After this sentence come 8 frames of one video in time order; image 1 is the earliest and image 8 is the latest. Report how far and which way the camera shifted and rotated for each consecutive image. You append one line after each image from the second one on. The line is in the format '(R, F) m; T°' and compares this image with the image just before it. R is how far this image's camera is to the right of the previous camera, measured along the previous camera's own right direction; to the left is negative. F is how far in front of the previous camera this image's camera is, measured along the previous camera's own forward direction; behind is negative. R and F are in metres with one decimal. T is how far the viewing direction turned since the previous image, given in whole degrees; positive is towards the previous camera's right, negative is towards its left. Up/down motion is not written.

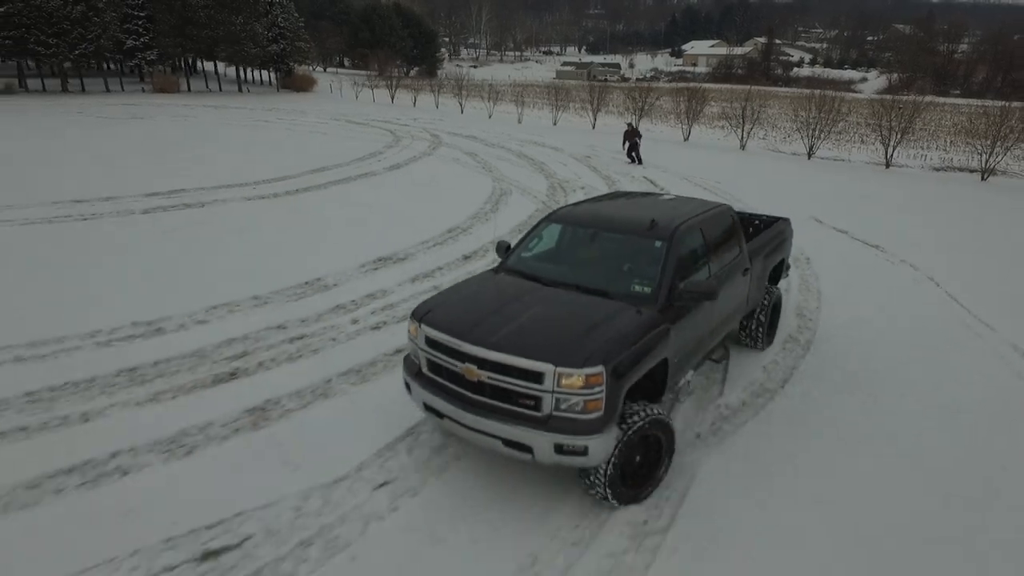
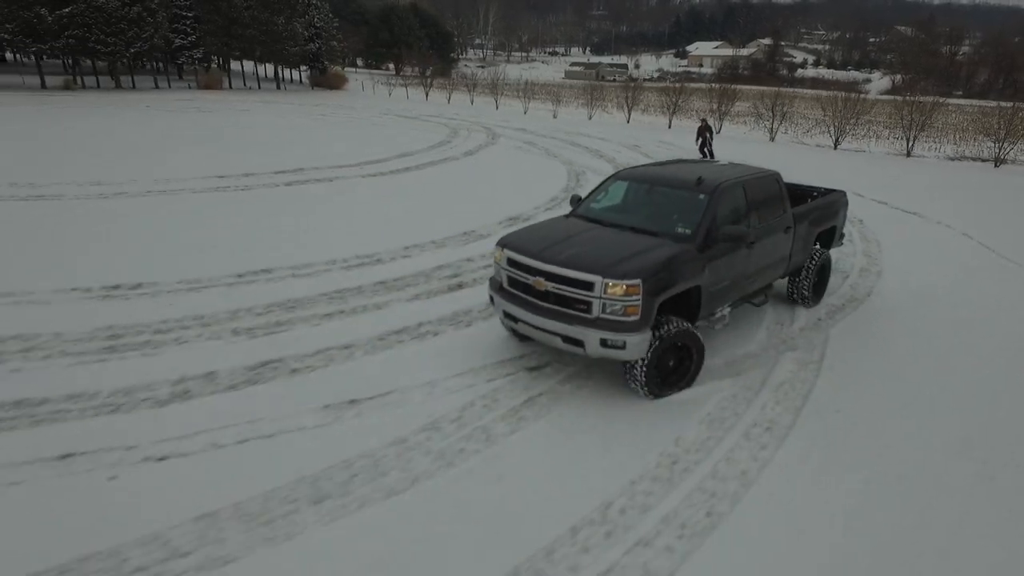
(-1.7, -1.8) m; 0°
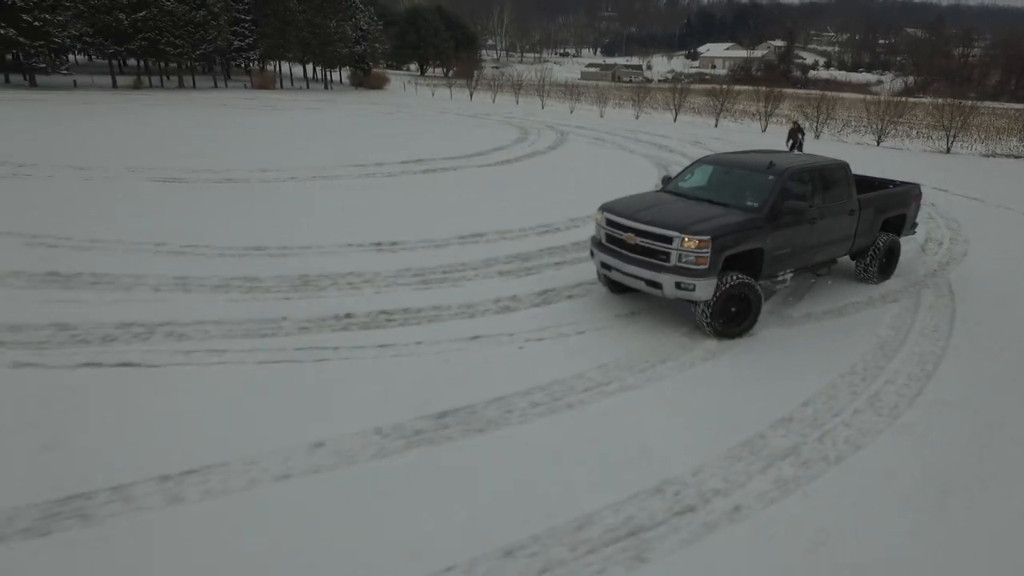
(-2.2, -1.9) m; 0°
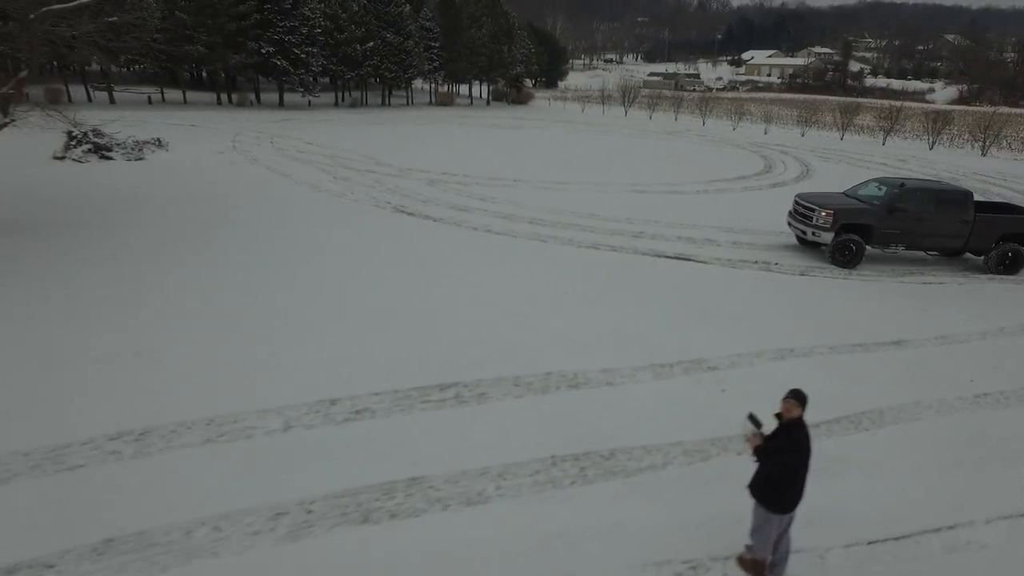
(-9.3, -6.0) m; -1°
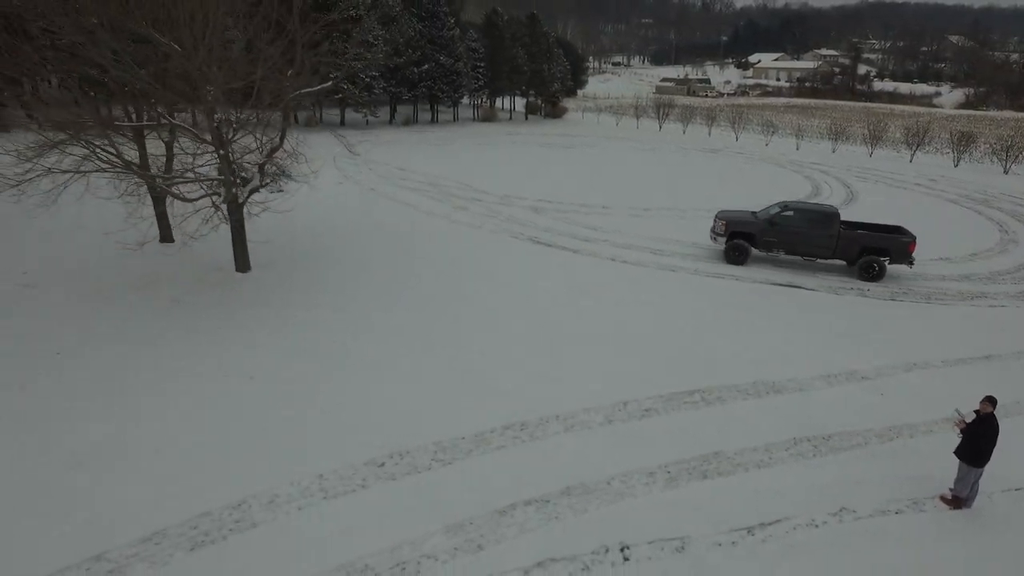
(-3.0, -2.8) m; 0°
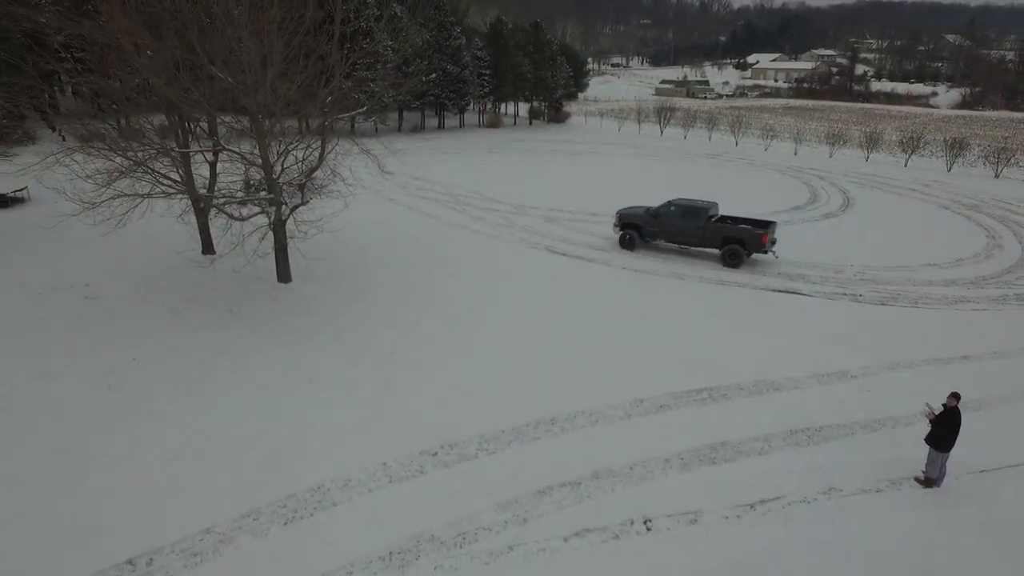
(-0.4, -1.2) m; 0°
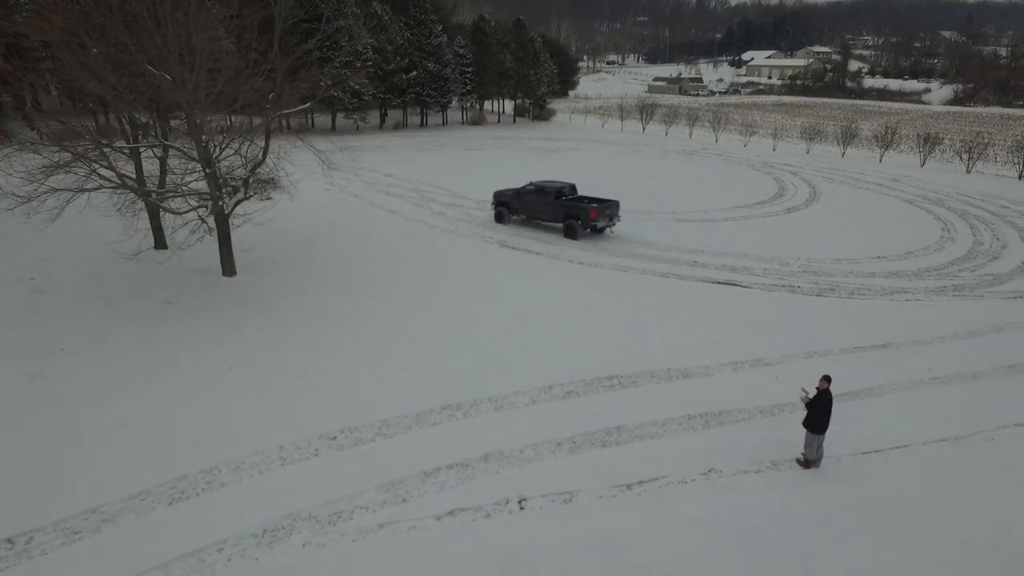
(+1.3, -0.2) m; 0°
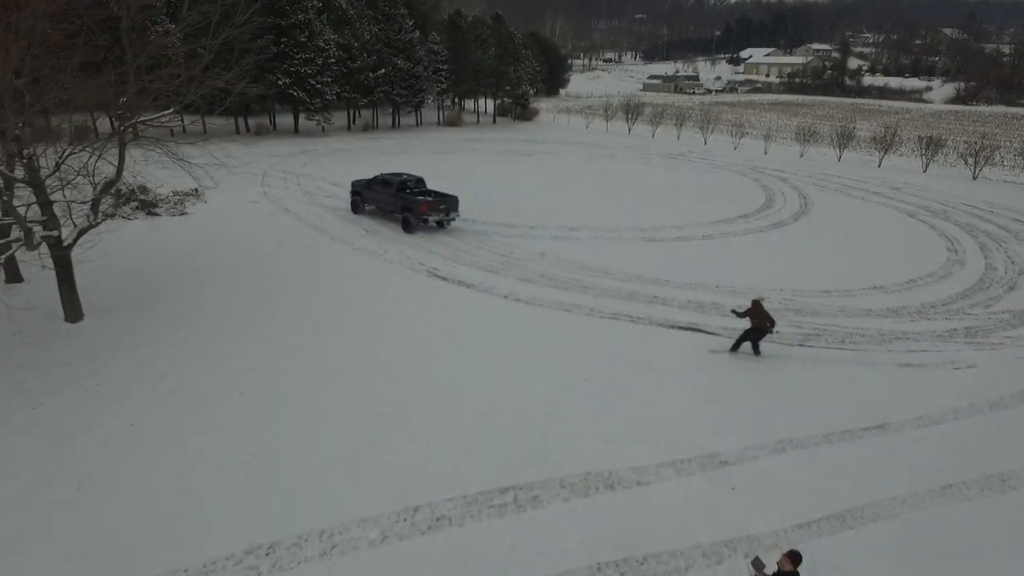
(+1.6, +2.8) m; 0°
